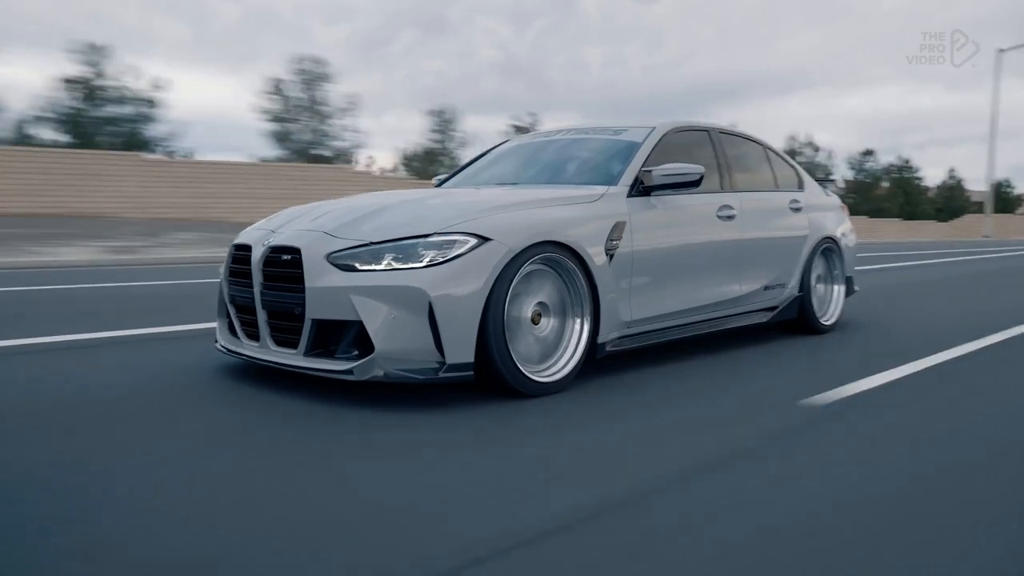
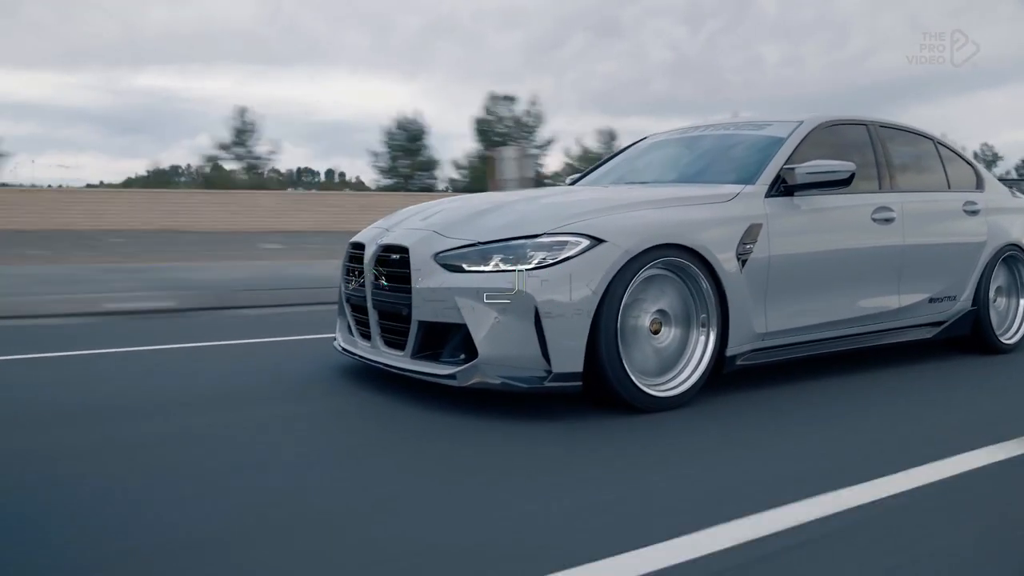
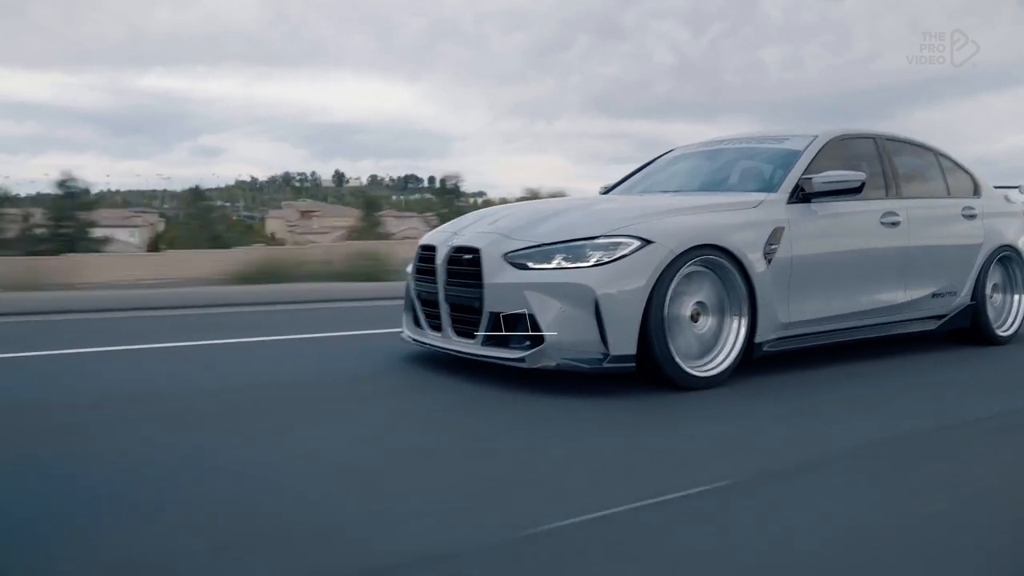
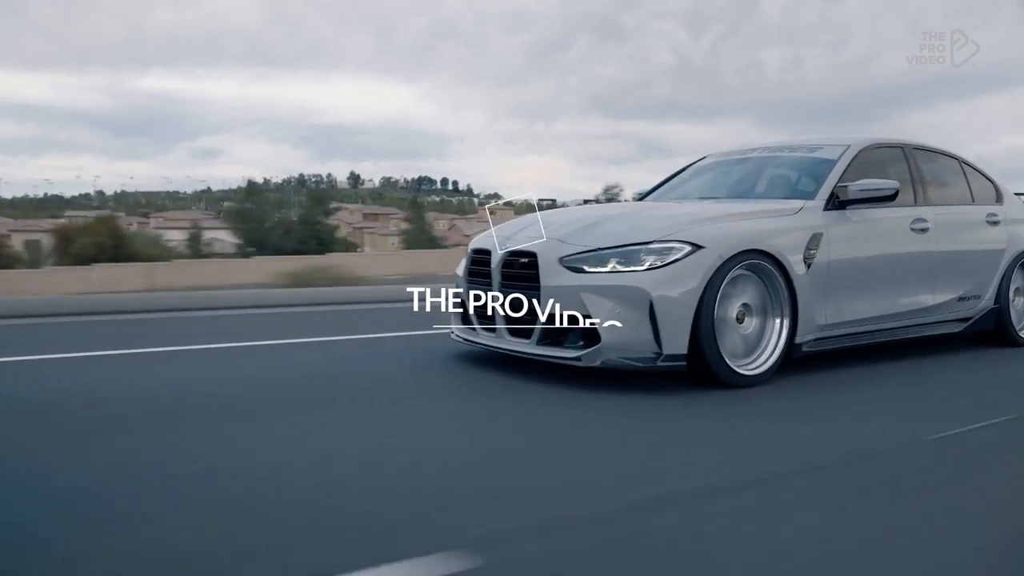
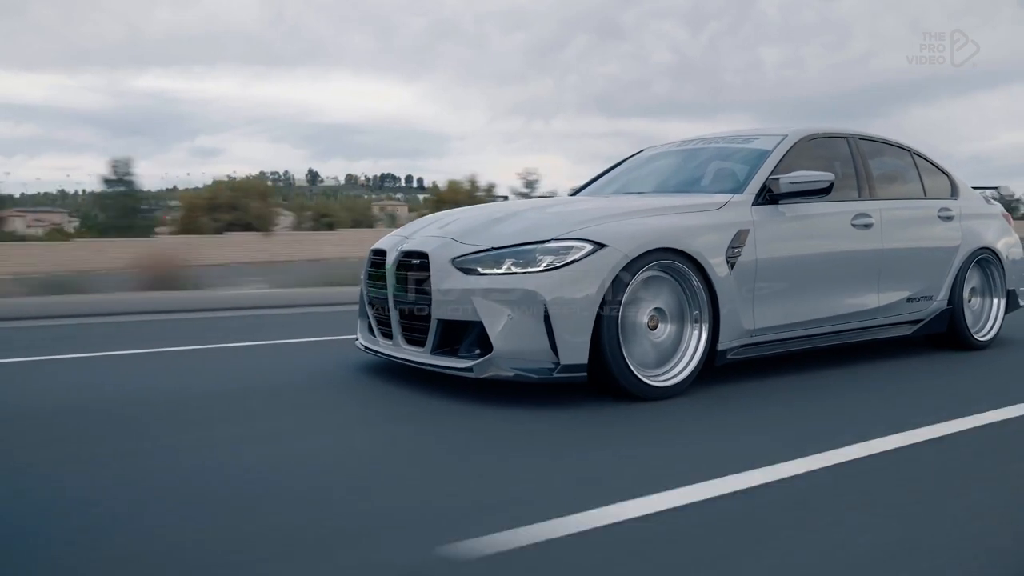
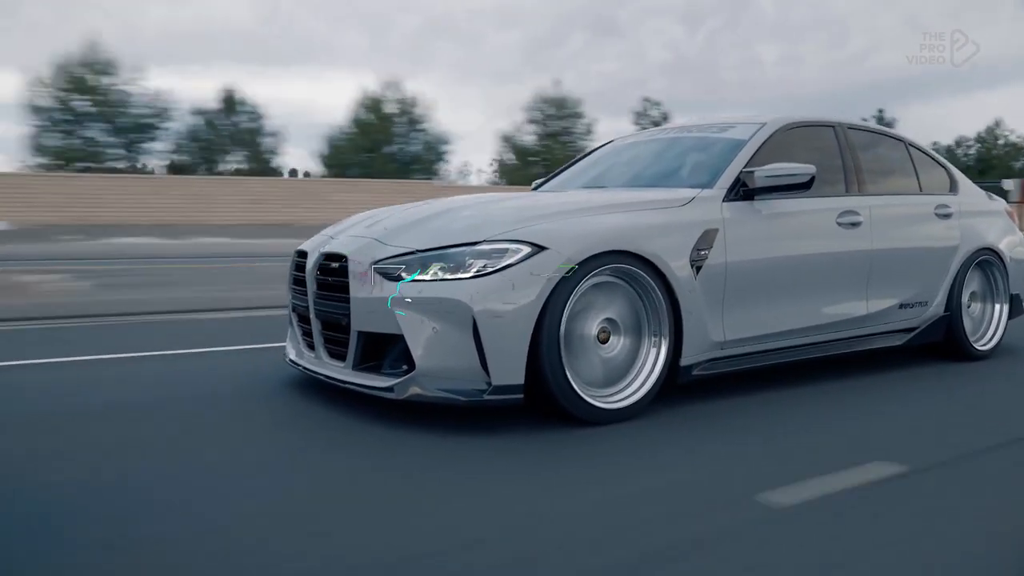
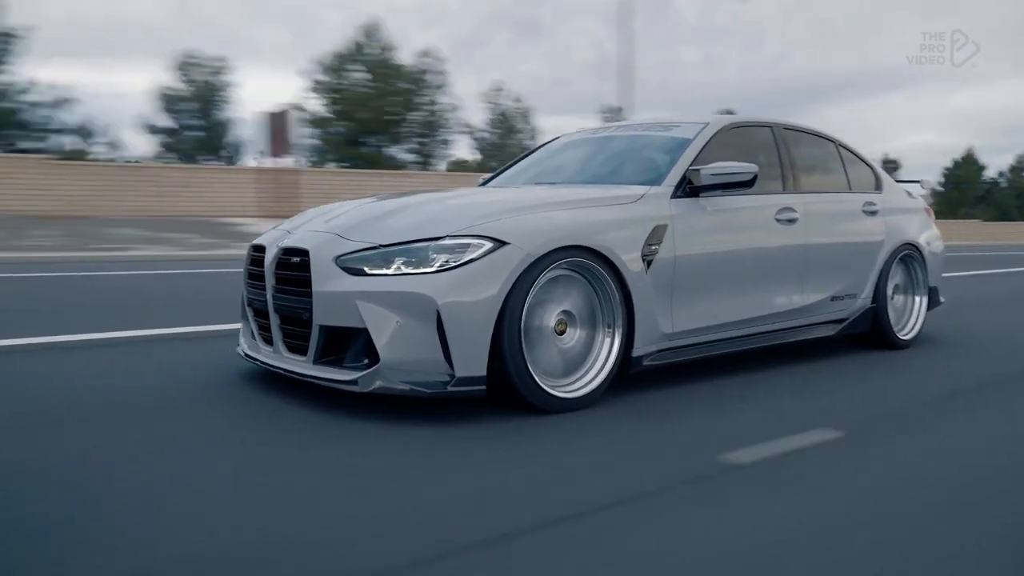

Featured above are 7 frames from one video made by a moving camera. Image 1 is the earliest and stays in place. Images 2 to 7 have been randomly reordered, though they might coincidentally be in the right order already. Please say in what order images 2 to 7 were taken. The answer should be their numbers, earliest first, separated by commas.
7, 6, 2, 5, 3, 4
